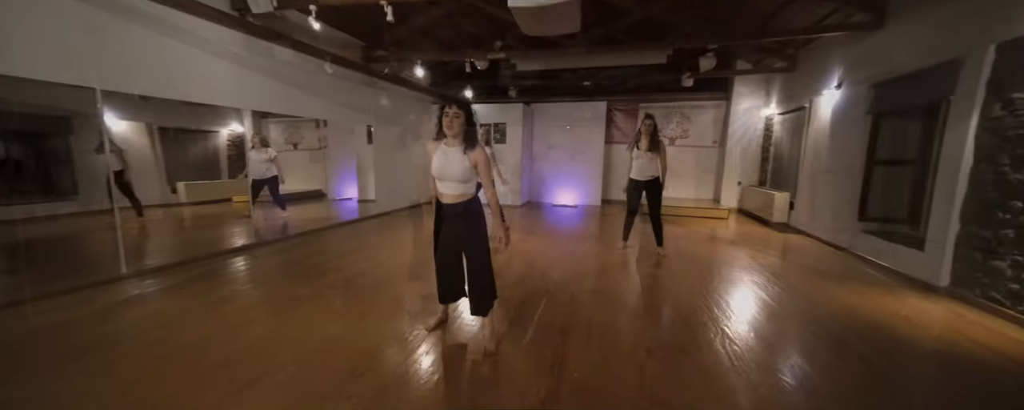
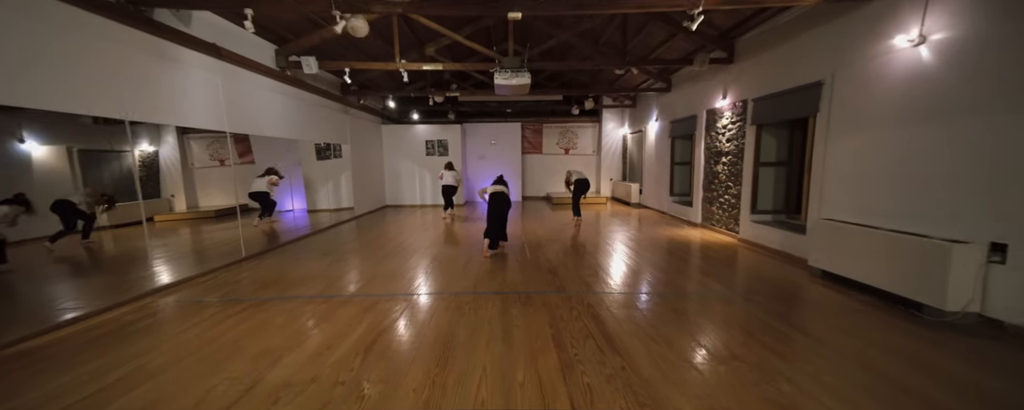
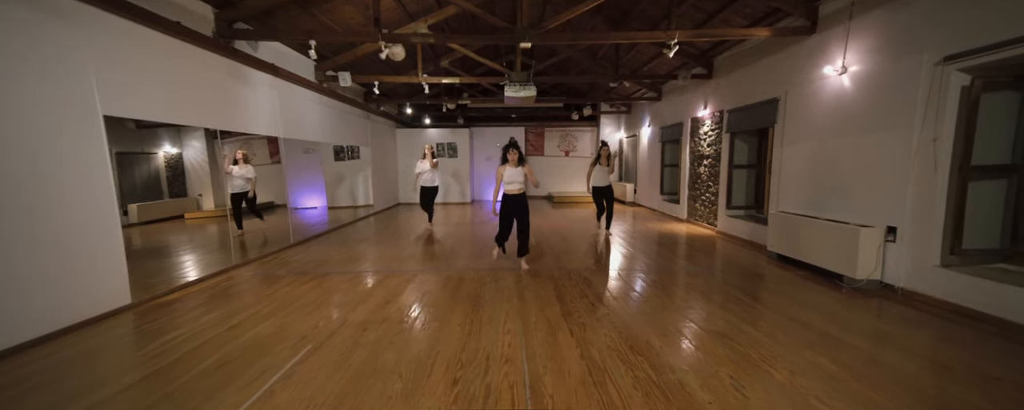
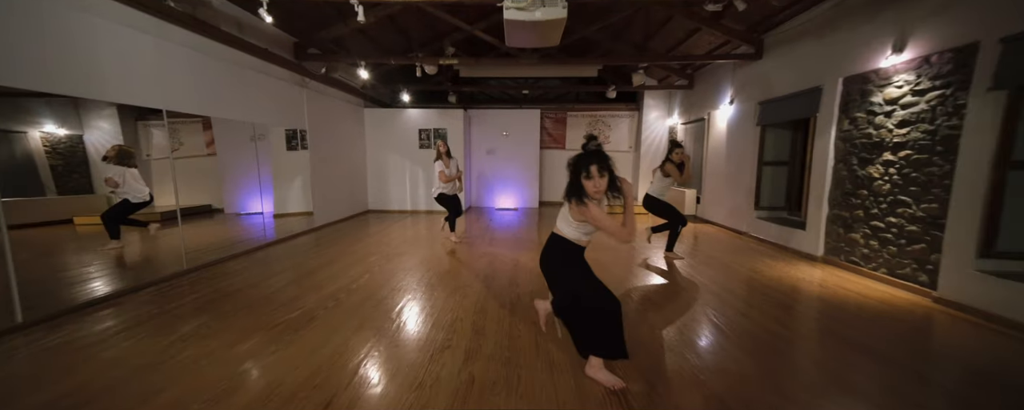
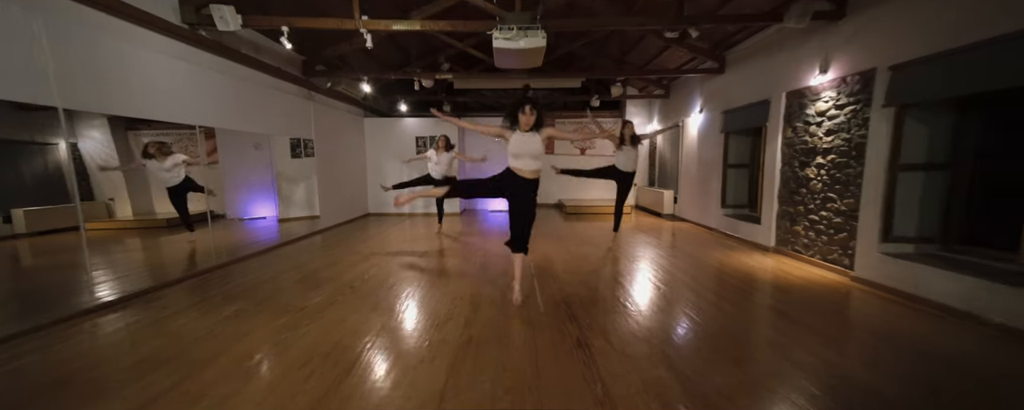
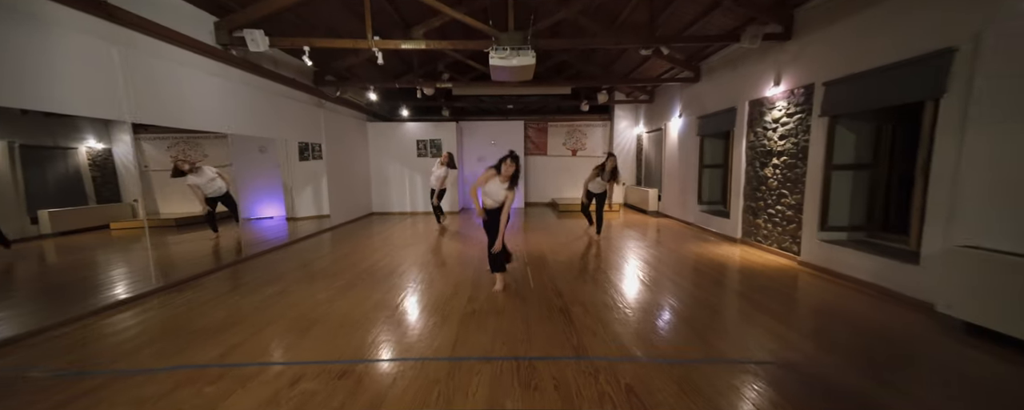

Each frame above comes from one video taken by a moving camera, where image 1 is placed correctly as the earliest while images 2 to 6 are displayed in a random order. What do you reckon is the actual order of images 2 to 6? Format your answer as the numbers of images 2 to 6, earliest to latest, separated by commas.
4, 5, 6, 2, 3
